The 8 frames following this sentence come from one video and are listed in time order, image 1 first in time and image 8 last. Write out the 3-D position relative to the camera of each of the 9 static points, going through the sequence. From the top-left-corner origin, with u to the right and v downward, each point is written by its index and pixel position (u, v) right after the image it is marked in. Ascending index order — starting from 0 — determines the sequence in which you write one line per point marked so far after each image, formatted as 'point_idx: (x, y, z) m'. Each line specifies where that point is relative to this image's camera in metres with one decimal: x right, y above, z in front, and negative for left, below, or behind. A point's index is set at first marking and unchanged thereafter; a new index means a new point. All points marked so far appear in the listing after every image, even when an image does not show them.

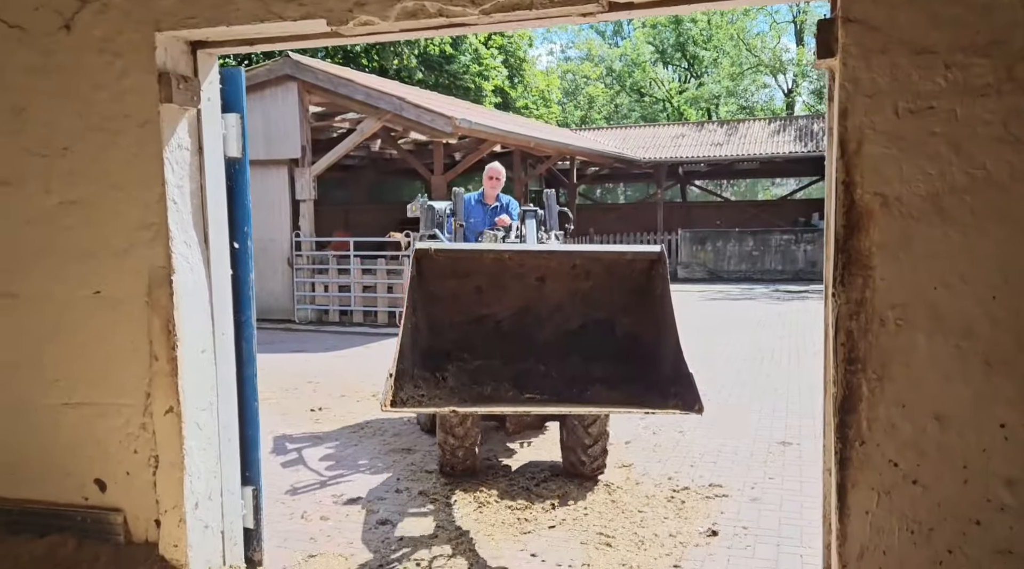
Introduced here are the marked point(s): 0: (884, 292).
0: (+1.0, 0.0, +2.3) m
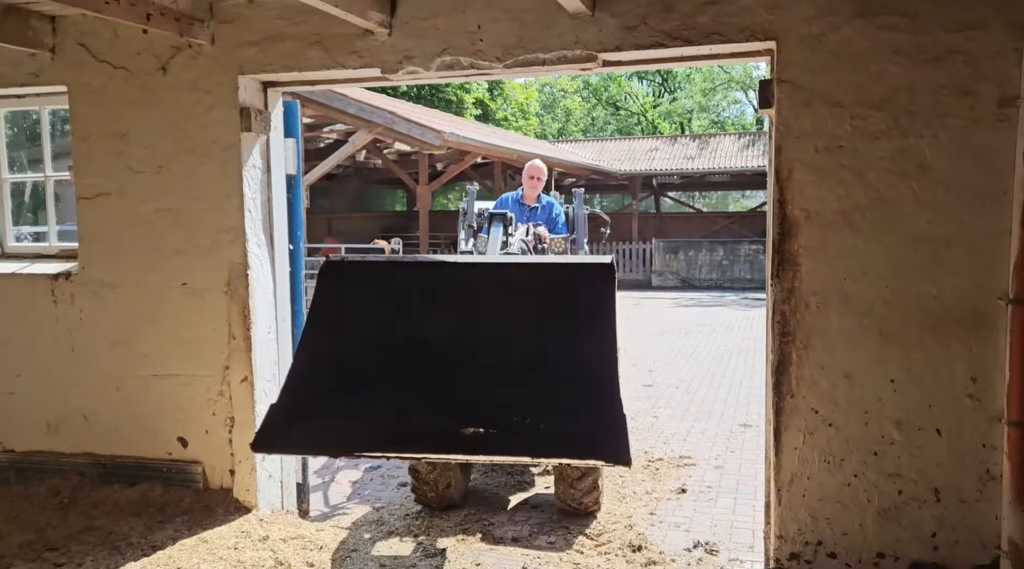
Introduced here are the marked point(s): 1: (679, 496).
0: (+1.1, 0.0, +3.1) m
1: (+0.9, -1.1, +4.7) m
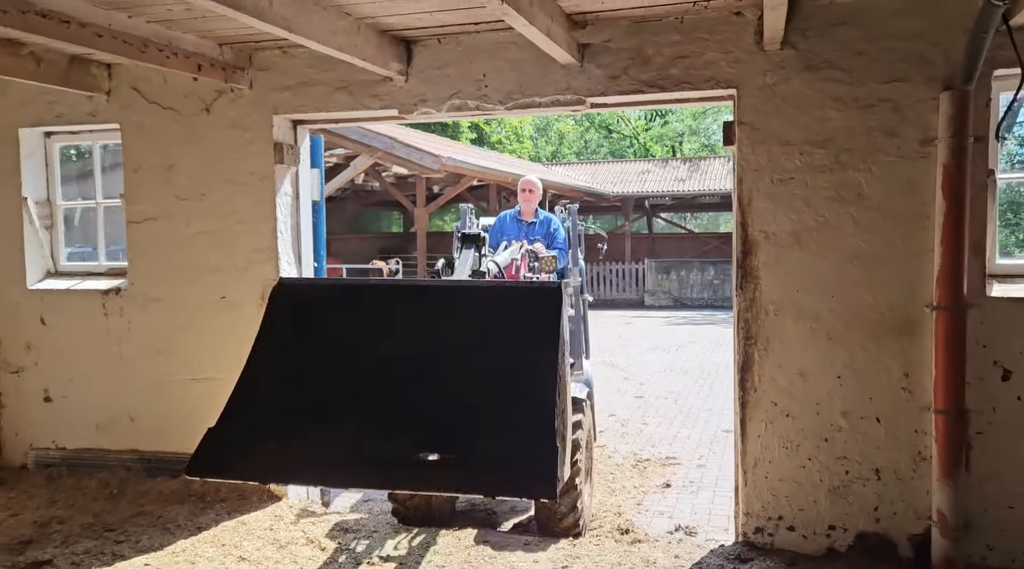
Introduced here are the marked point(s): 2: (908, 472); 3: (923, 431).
0: (+1.1, 0.0, +3.6) m
1: (+0.9, -1.2, +5.2) m
2: (+1.6, -0.8, +3.5) m
3: (+1.6, -0.6, +3.5) m
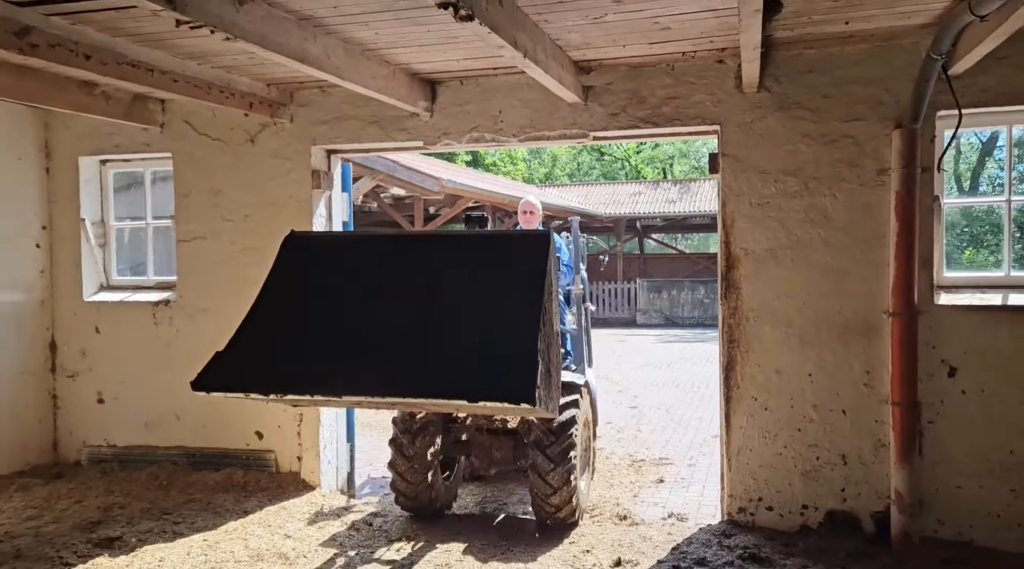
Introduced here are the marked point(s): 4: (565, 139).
0: (+1.1, -0.1, +4.1) m
1: (+1.0, -1.3, +5.7) m
2: (+1.7, -0.8, +4.0) m
3: (+1.7, -0.6, +4.0) m
4: (+0.3, +0.7, +4.4) m
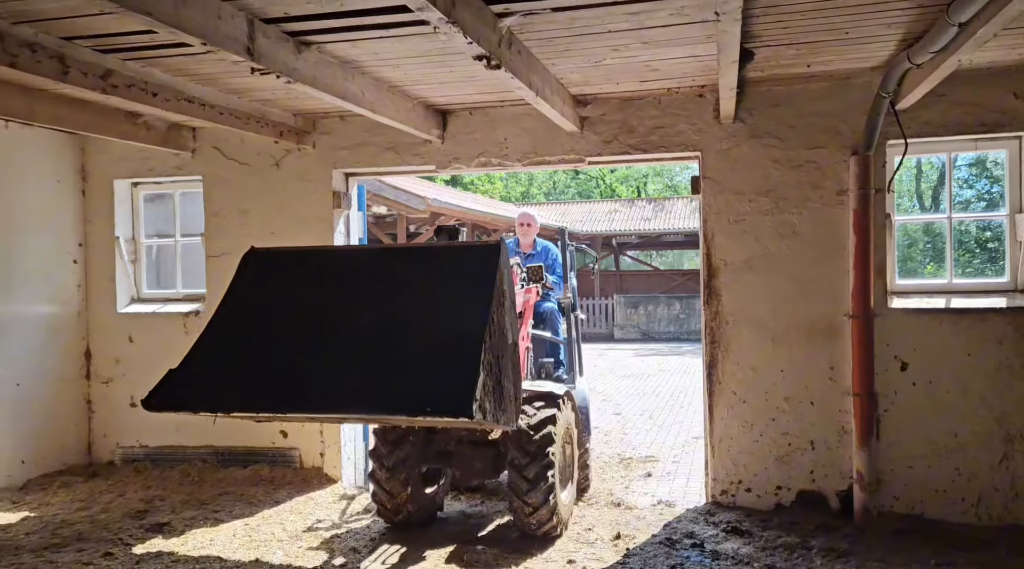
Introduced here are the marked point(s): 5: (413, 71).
0: (+1.2, -0.1, +4.7) m
1: (+1.0, -1.4, +6.3) m
2: (+1.7, -0.8, +4.6) m
3: (+1.8, -0.7, +4.5) m
4: (+0.3, +0.7, +5.0) m
5: (-0.5, +1.0, +3.9) m
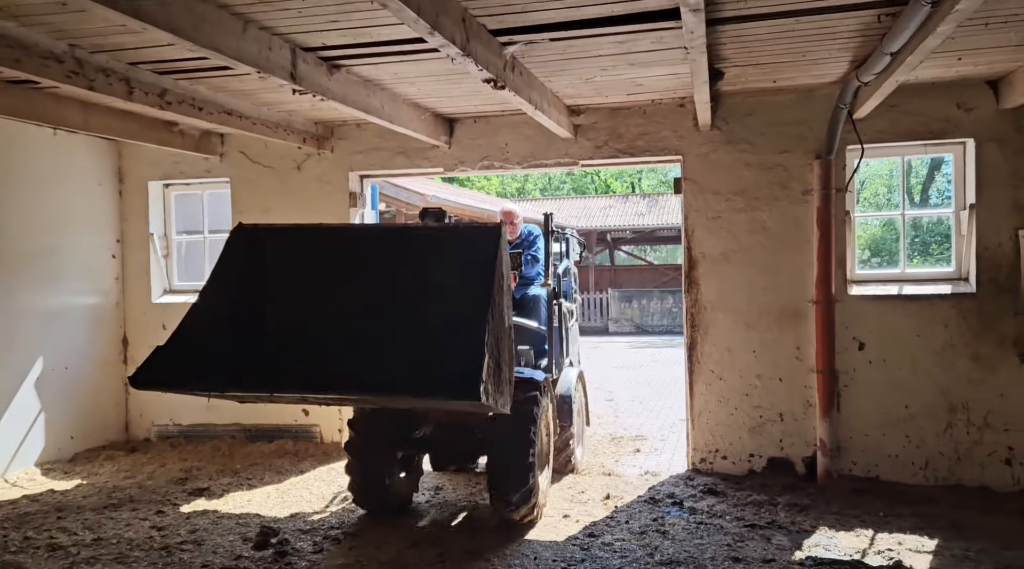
0: (+1.2, -0.1, +5.3) m
1: (+1.0, -1.3, +6.8) m
2: (+1.7, -0.8, +5.1) m
3: (+1.8, -0.6, +5.1) m
4: (+0.3, +0.8, +5.5) m
5: (-0.4, +1.0, +4.5) m
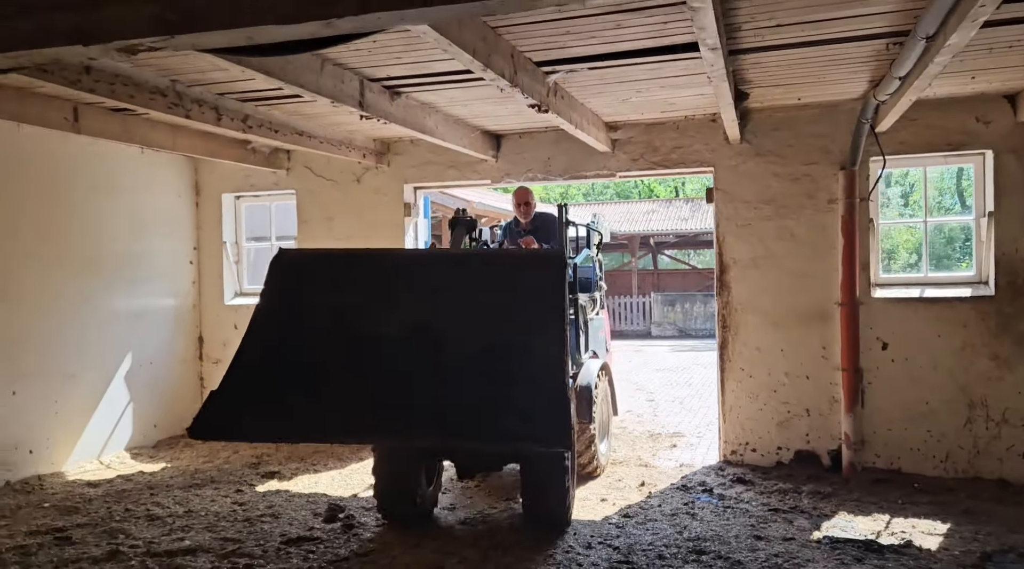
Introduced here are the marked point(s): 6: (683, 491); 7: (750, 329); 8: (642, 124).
0: (+1.5, -0.1, +5.6) m
1: (+1.3, -1.4, +7.2) m
2: (+2.0, -0.8, +5.5) m
3: (+2.0, -0.6, +5.4) m
4: (+0.6, +0.7, +5.9) m
5: (-0.2, +1.0, +4.9) m
6: (+1.0, -1.2, +5.0) m
7: (+1.5, -0.3, +5.6) m
8: (+0.9, +1.1, +5.8) m
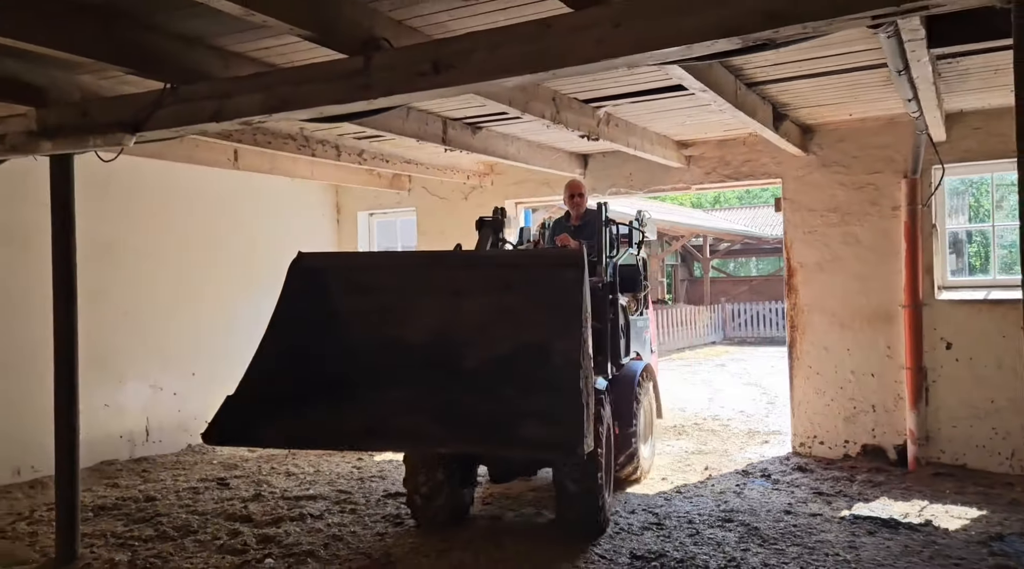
0: (+2.0, -0.1, +6.0) m
1: (+2.2, -1.4, +7.6) m
2: (+2.5, -0.8, +5.8) m
3: (+2.6, -0.6, +5.8) m
4: (+1.3, +0.7, +6.5) m
5: (+0.3, +1.0, +5.7) m
6: (+1.5, -1.2, +5.5) m
7: (+2.1, -0.3, +6.0) m
8: (+1.5, +1.0, +6.3) m
